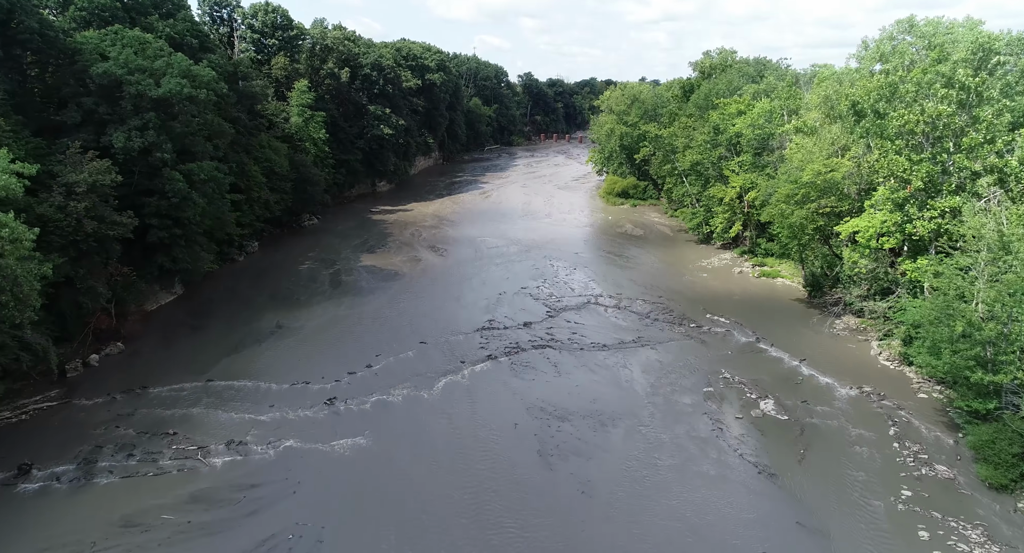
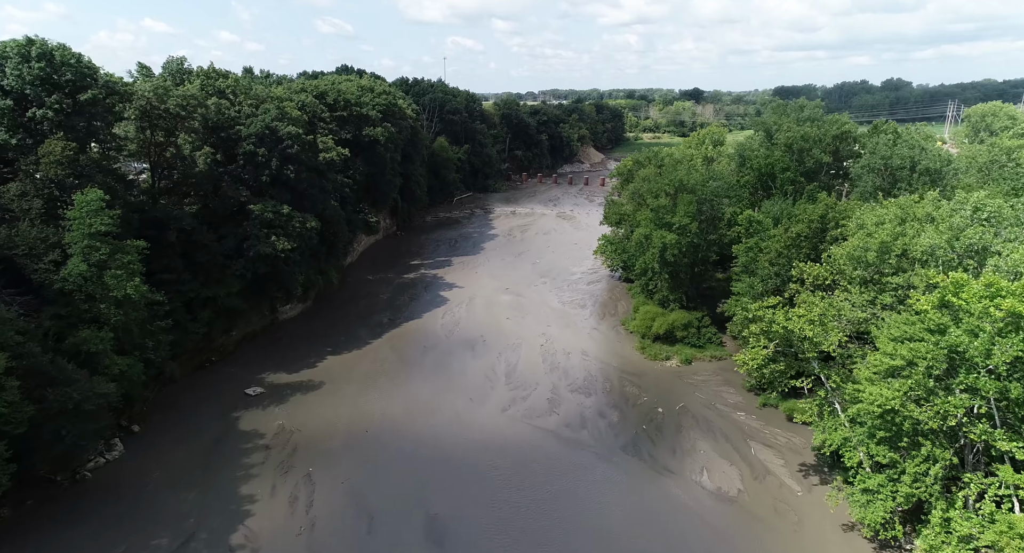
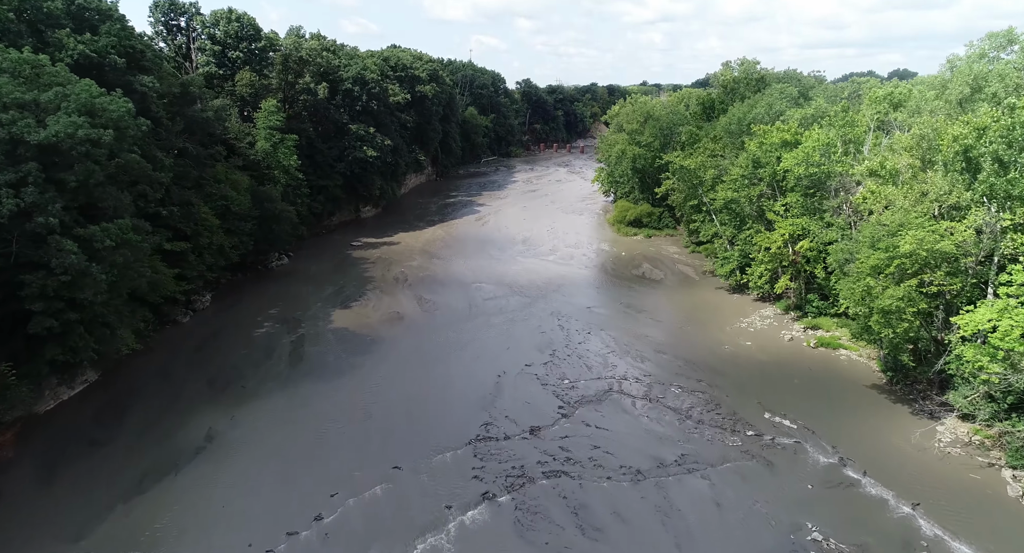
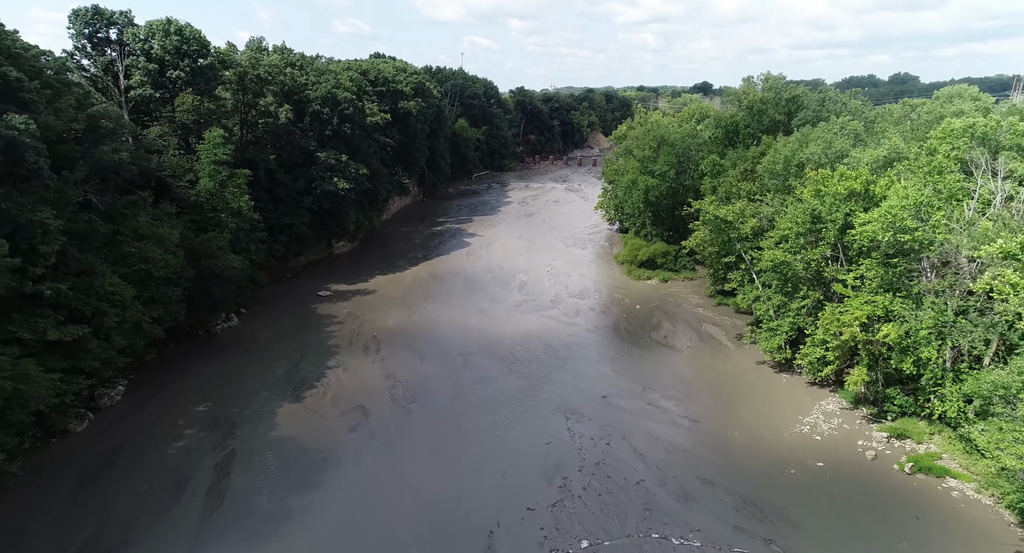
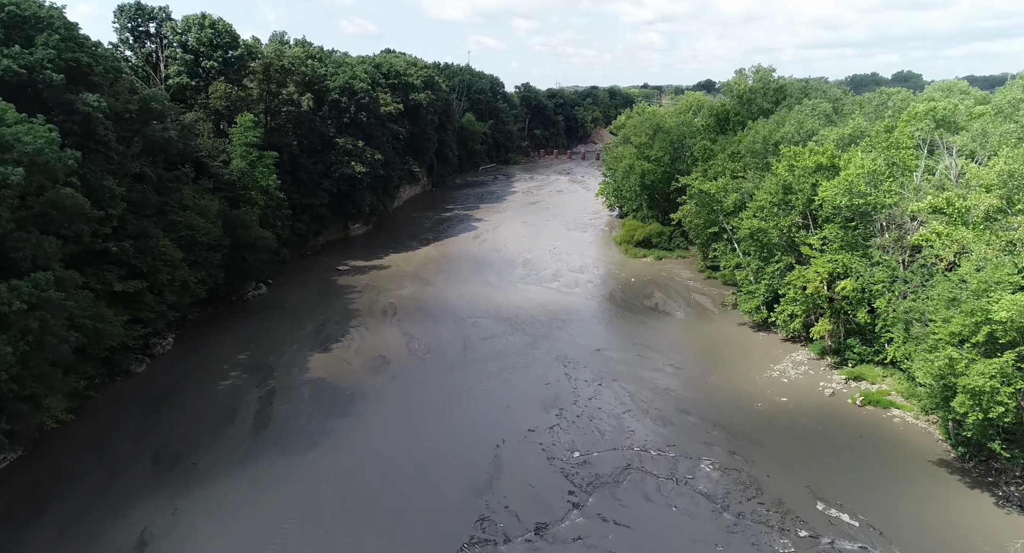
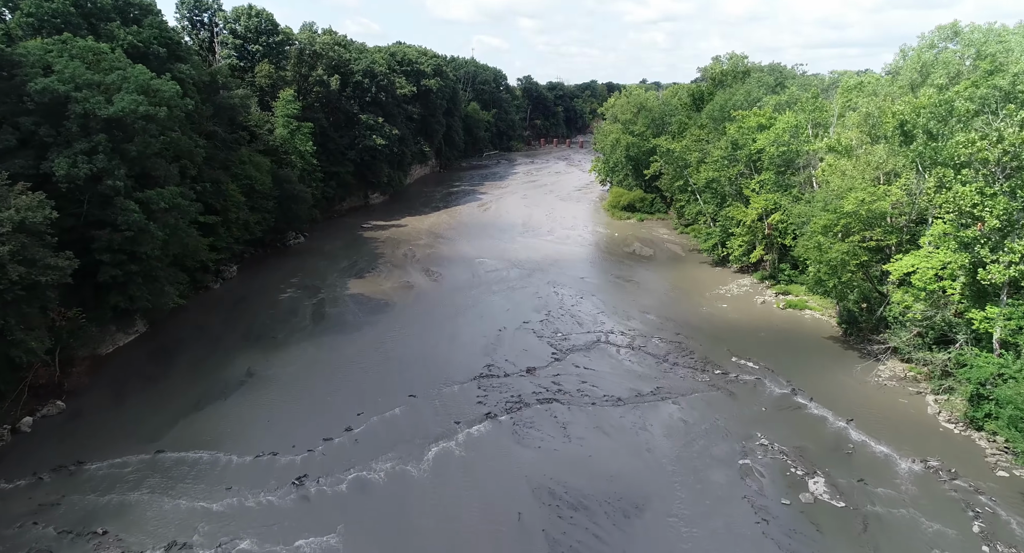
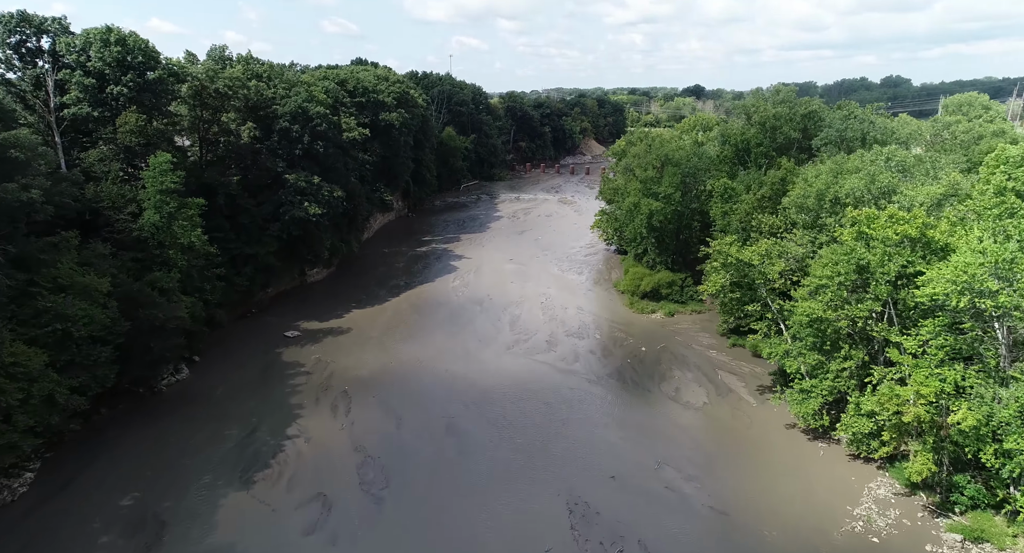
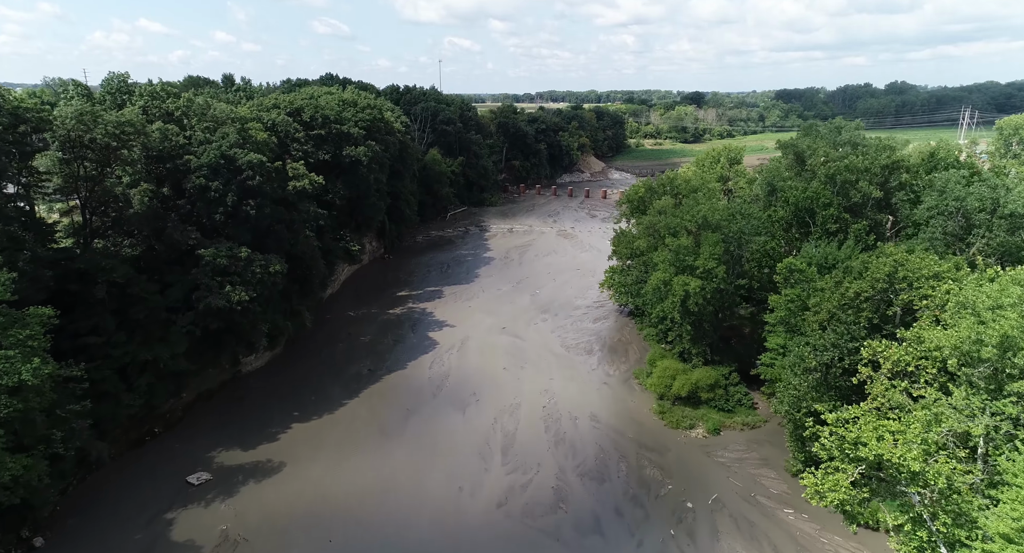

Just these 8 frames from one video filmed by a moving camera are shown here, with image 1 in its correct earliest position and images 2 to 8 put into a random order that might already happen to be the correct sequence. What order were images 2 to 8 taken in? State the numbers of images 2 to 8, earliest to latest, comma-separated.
6, 3, 5, 4, 7, 2, 8
